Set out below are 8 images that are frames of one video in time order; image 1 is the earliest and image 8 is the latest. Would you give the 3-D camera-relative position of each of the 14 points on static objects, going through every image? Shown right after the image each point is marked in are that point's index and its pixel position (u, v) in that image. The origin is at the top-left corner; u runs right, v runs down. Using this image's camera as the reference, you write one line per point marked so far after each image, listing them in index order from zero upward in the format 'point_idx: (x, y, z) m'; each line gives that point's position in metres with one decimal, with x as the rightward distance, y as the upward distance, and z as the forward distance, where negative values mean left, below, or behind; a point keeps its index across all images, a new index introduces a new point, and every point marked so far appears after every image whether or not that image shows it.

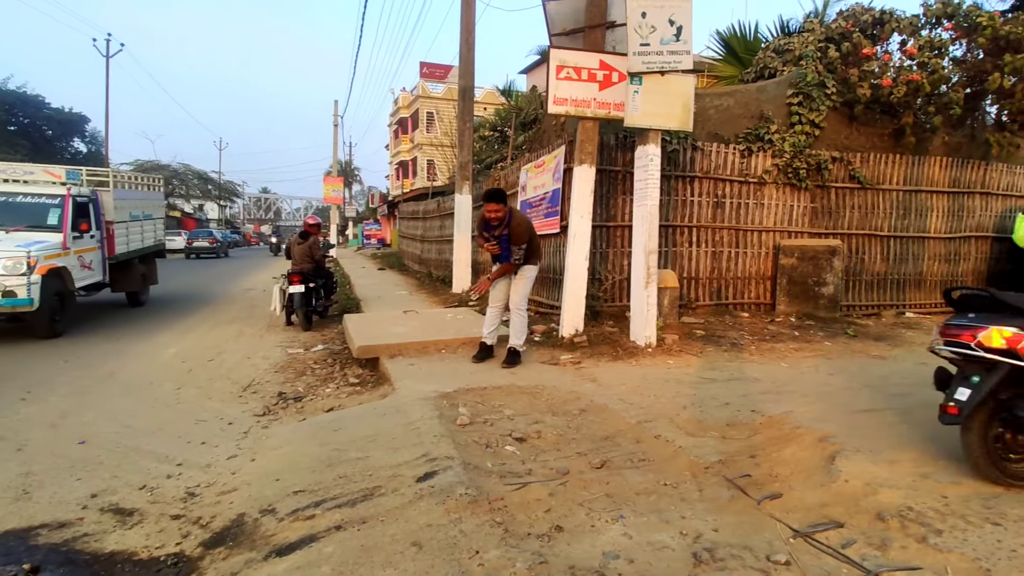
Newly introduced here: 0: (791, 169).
0: (+4.0, +1.7, +8.1) m
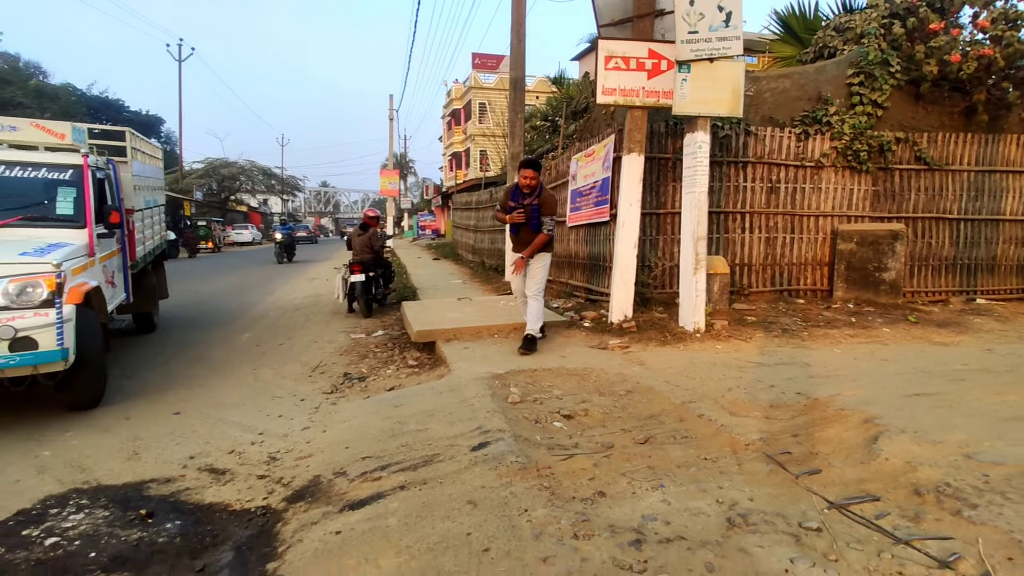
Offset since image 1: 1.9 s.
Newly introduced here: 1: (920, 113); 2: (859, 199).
0: (+4.7, +1.9, +7.9) m
1: (+6.1, +2.6, +8.4) m
2: (+5.0, +1.3, +8.0) m
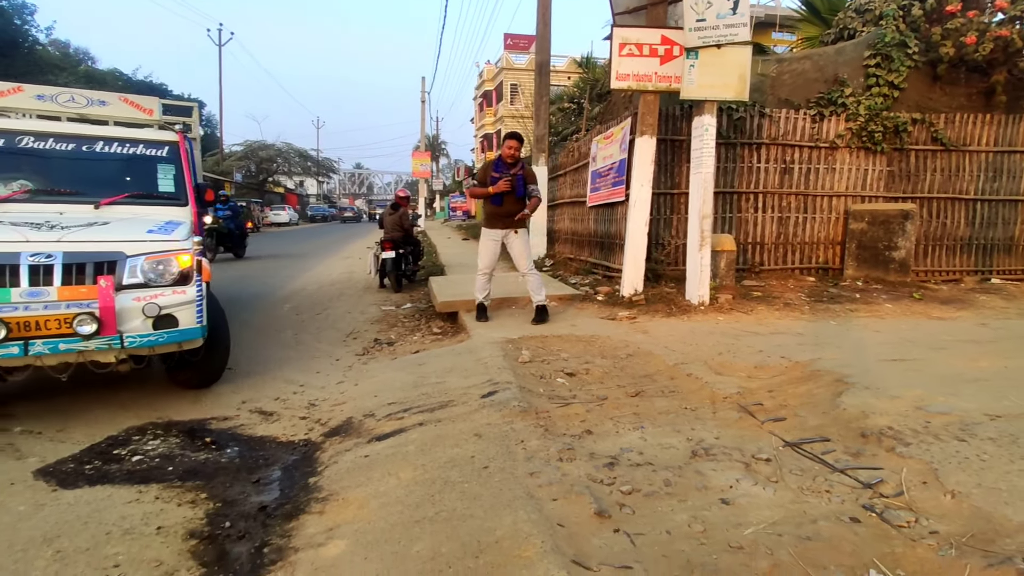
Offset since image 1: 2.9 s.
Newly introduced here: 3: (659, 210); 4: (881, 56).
0: (+5.0, +2.2, +8.0) m
1: (+6.4, +2.9, +8.5) m
2: (+5.3, +1.6, +8.2) m
3: (+2.0, +1.1, +7.7) m
4: (+5.4, +3.4, +8.3) m
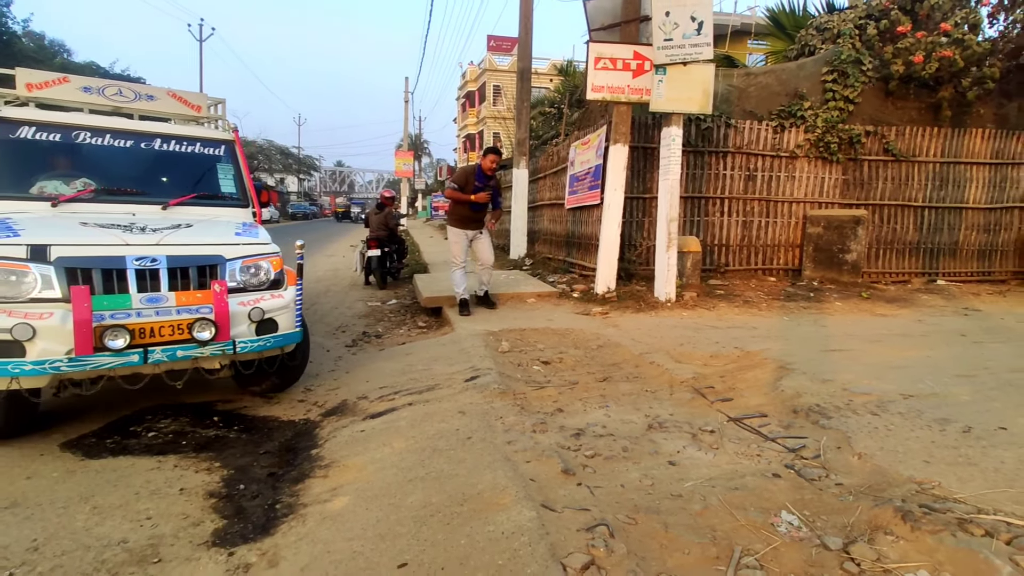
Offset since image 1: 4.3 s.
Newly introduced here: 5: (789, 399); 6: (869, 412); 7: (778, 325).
0: (+4.8, +2.2, +8.6) m
1: (+6.1, +2.9, +9.2) m
2: (+5.0, +1.6, +8.8) m
3: (+1.7, +1.1, +8.2) m
4: (+5.1, +3.4, +8.9) m
5: (+1.9, -0.8, +3.9) m
6: (+2.3, -0.8, +3.6) m
7: (+2.9, -0.4, +6.2) m
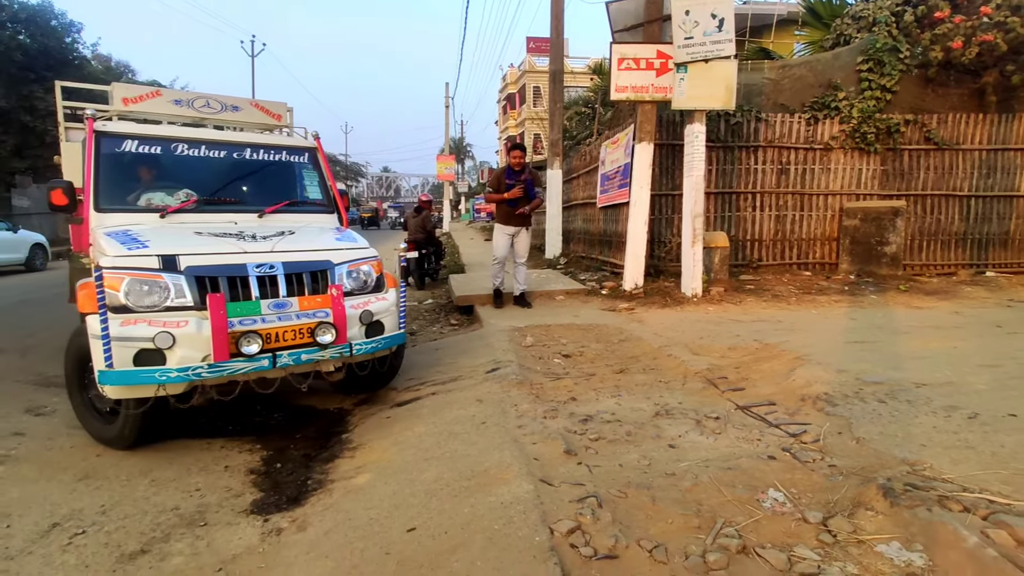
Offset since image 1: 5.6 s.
0: (+5.2, +2.3, +8.5) m
1: (+6.6, +3.0, +8.9) m
2: (+5.4, +1.7, +8.6) m
3: (+2.2, +1.1, +8.2) m
4: (+5.6, +3.5, +8.7) m
5: (+2.0, -0.7, +3.9) m
6: (+2.3, -0.7, +3.6) m
7: (+3.2, -0.3, +6.2) m
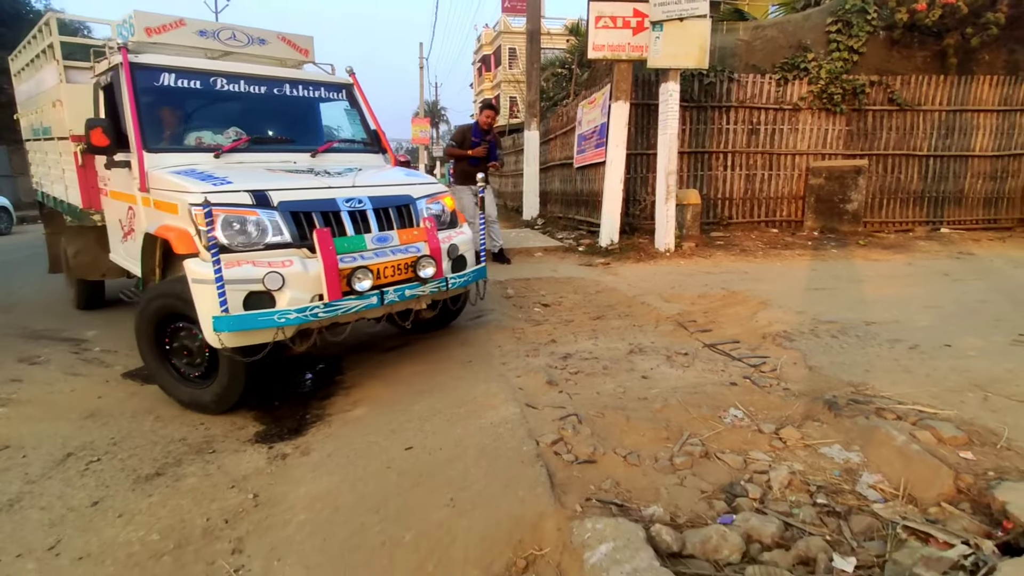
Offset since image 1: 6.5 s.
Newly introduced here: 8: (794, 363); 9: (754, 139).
0: (+4.9, +3.0, +8.8) m
1: (+6.2, +3.8, +9.2) m
2: (+5.1, +2.4, +8.9) m
3: (+1.8, +1.8, +8.5) m
4: (+5.2, +4.2, +8.9) m
5: (+1.9, -0.3, +4.3) m
6: (+2.2, -0.3, +3.9) m
7: (+3.0, +0.2, +6.5) m
8: (+1.8, -0.5, +3.6) m
9: (+3.8, +2.3, +8.8) m
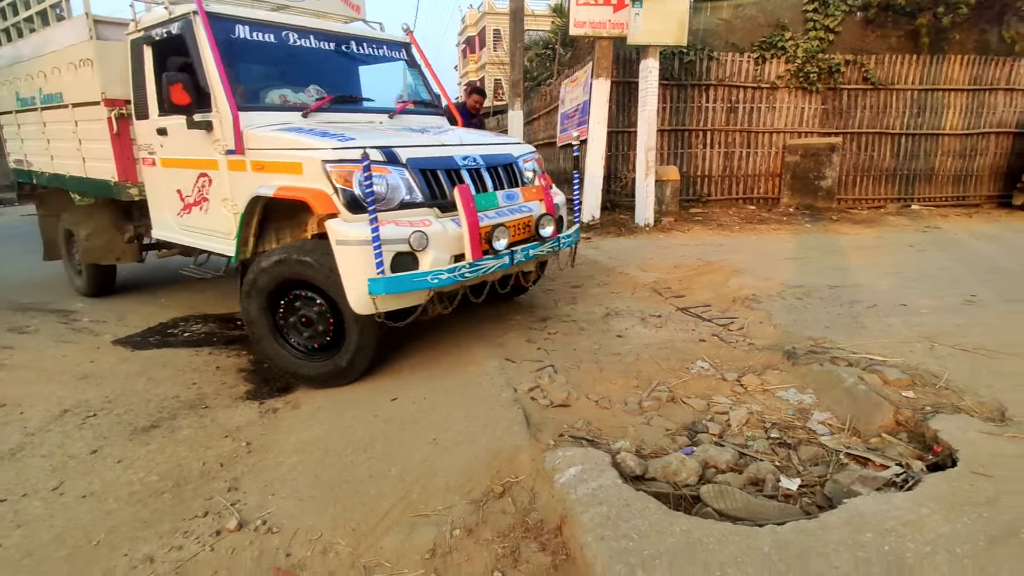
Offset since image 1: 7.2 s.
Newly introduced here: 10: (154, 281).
0: (+4.6, +3.4, +8.9) m
1: (+6.0, +4.2, +9.4) m
2: (+4.8, +2.8, +9.1) m
3: (+1.6, +2.2, +8.6) m
4: (+4.9, +4.6, +9.1) m
5: (+1.8, 0.0, +4.5) m
6: (+2.1, -0.1, +4.2) m
7: (+2.8, +0.5, +6.7) m
8: (+1.7, -0.2, +3.8) m
9: (+3.5, +2.7, +9.0) m
10: (-3.9, 0.0, +6.3) m
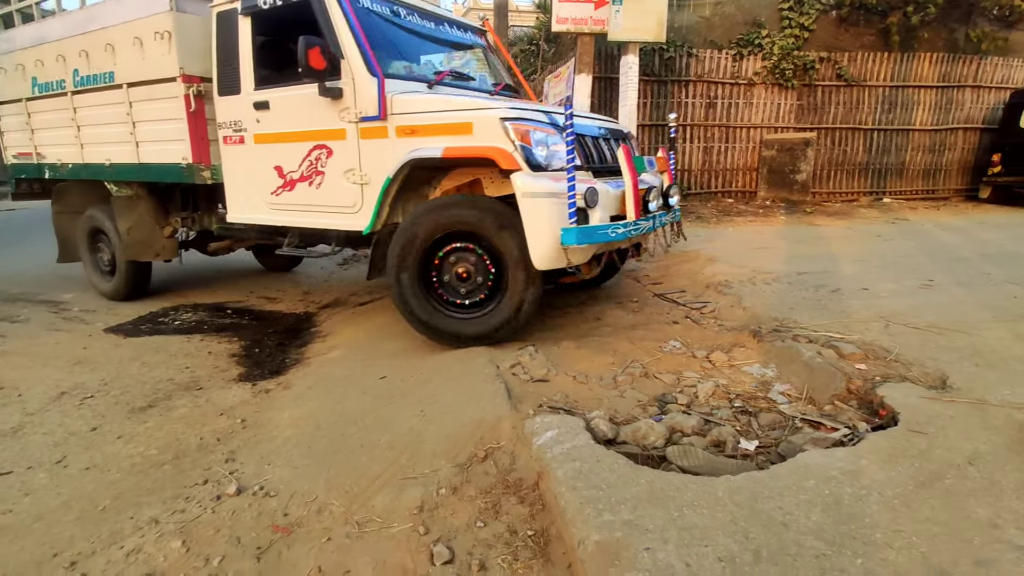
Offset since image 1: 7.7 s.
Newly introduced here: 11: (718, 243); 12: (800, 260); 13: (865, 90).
0: (+4.3, +3.6, +9.2) m
1: (+5.7, +4.3, +9.6) m
2: (+4.6, +2.9, +9.4) m
3: (+1.3, +2.3, +8.8) m
4: (+4.7, +4.8, +9.3) m
5: (+1.6, +0.1, +4.7) m
6: (+2.0, 0.0, +4.4) m
7: (+2.6, +0.7, +6.9) m
8: (+1.5, -0.1, +4.0) m
9: (+3.3, +2.9, +9.2) m
10: (-4.1, +0.1, +6.3) m
11: (+2.2, +0.5, +6.2) m
12: (+2.6, +0.3, +5.2) m
13: (+5.9, +3.3, +9.4) m
